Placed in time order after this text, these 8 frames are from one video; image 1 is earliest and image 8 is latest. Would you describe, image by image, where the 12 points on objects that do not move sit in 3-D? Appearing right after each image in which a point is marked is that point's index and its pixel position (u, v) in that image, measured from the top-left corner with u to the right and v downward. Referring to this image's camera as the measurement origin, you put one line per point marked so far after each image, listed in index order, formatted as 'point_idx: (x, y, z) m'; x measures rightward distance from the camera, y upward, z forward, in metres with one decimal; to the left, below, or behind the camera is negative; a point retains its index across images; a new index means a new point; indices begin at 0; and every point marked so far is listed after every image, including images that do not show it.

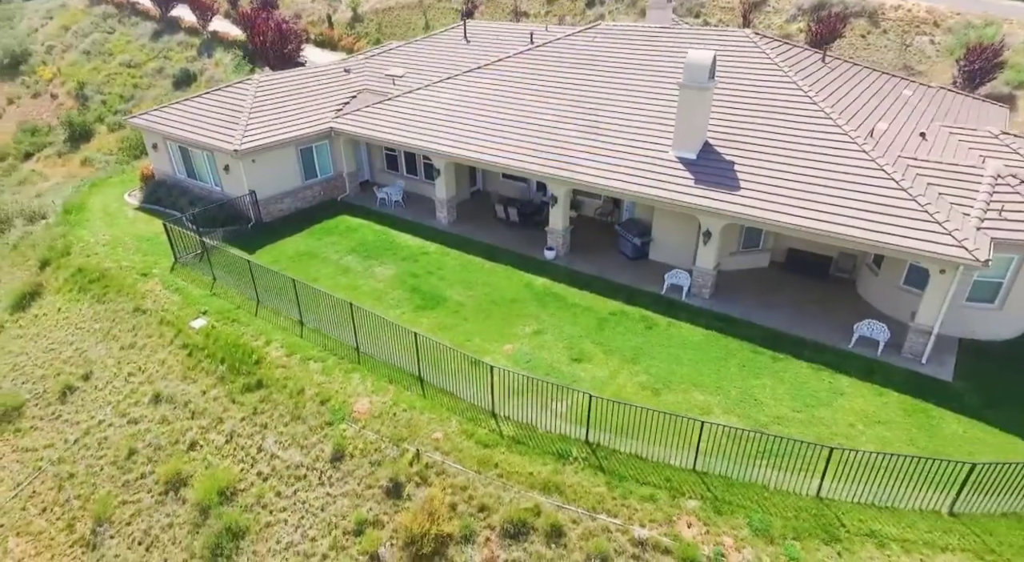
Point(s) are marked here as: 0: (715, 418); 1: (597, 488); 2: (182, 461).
0: (+4.7, -3.1, +13.4) m
1: (+1.7, -4.1, +11.8) m
2: (-7.4, -4.1, +13.7) m
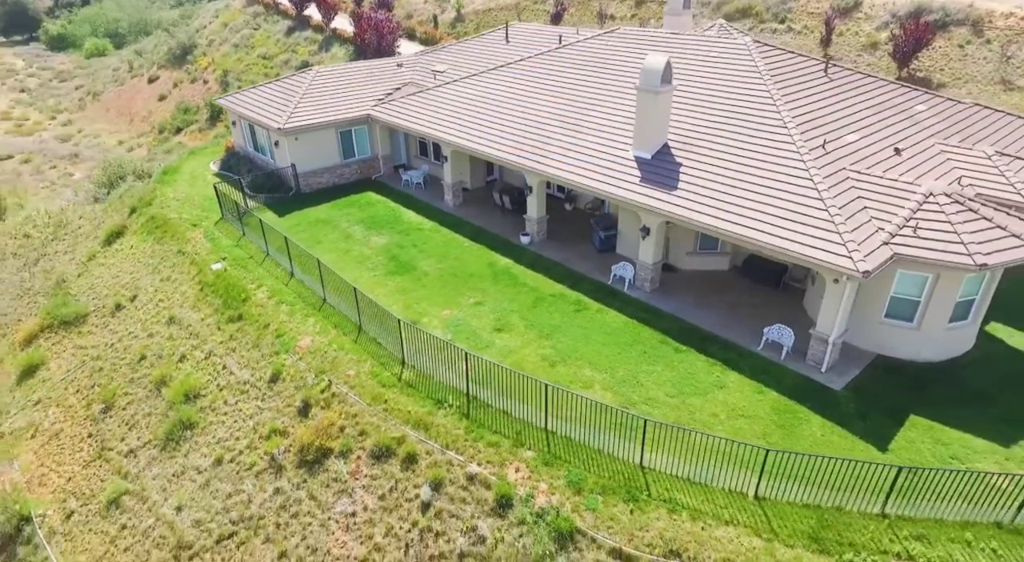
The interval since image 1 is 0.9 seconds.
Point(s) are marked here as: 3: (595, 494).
0: (+2.0, -2.7, +14.6) m
1: (-1.2, -3.4, +13.7) m
2: (-9.8, -2.5, +17.3) m
3: (+1.7, -4.3, +12.0) m
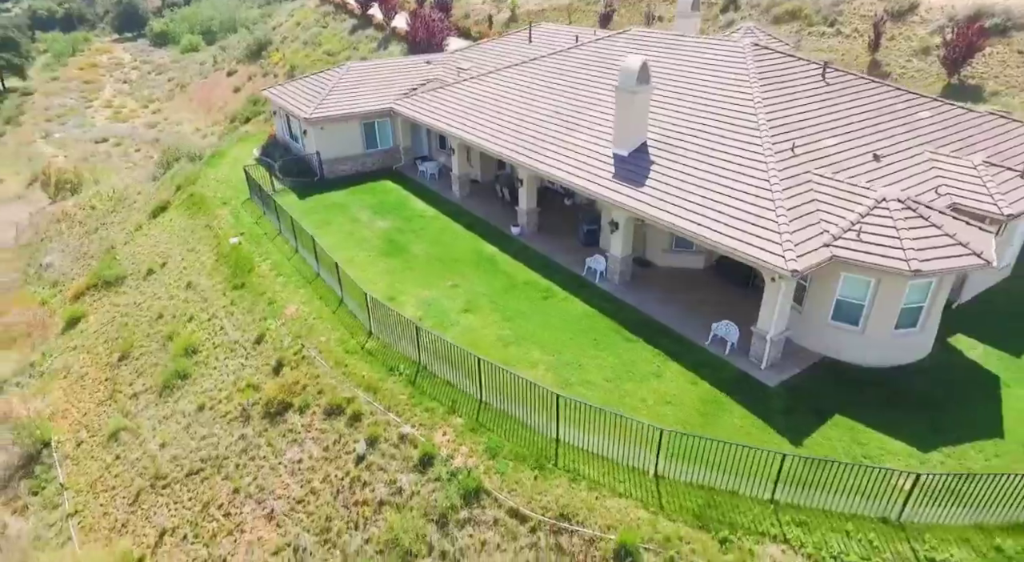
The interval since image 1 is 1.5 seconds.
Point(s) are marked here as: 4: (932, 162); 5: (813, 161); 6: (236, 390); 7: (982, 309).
0: (+0.6, -2.3, +15.5) m
1: (-2.8, -2.8, +14.9) m
2: (-10.8, -1.4, +19.6) m
3: (-0.1, -3.9, +12.9) m
4: (+12.5, +3.4, +18.0) m
5: (+8.5, +3.4, +16.9) m
6: (-7.5, -3.0, +16.5) m
7: (+13.7, -0.9, +17.6) m
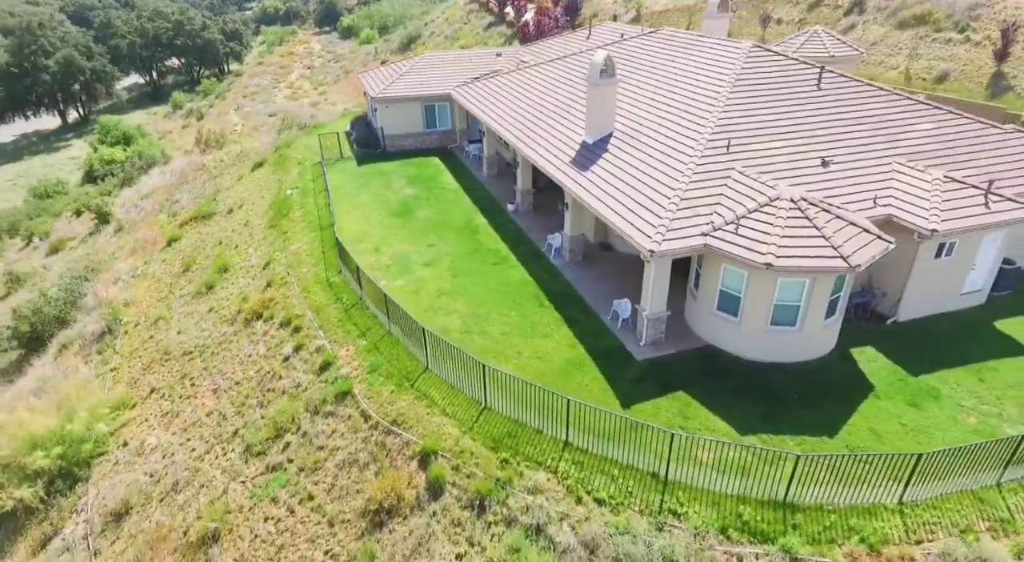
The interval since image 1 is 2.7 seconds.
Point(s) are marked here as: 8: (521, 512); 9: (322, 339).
0: (-1.9, -1.1, +18.0) m
1: (-5.4, -1.1, +18.3) m
2: (-11.7, +1.2, +24.7) m
3: (-3.5, -2.5, +15.7) m
4: (+10.8, +3.0, +17.3) m
5: (+6.7, +3.5, +17.3) m
6: (-9.6, -0.7, +20.9) m
7: (+11.3, -1.4, +16.6) m
8: (+0.5, -4.5, +11.6) m
9: (-5.5, -1.7, +17.4) m
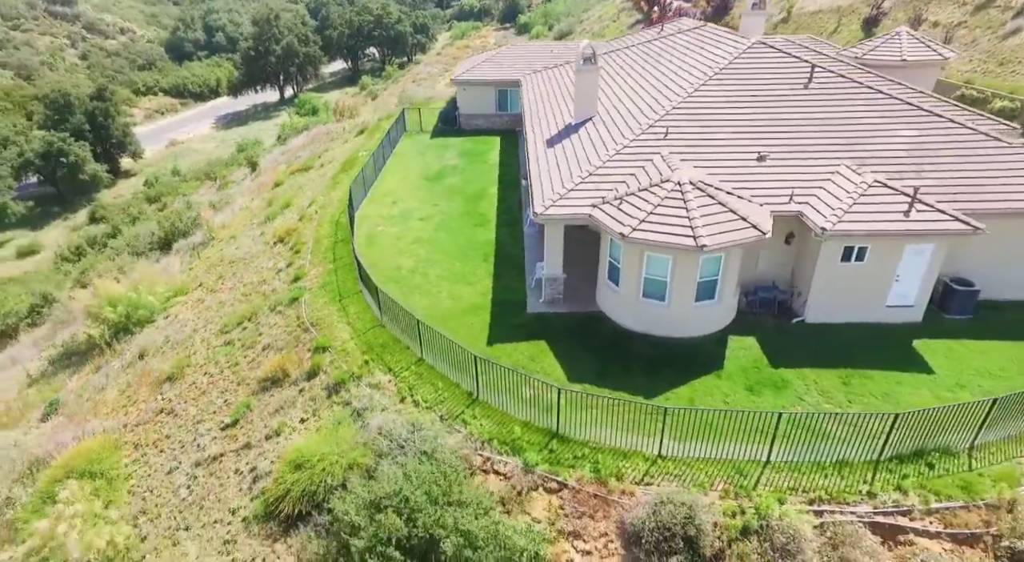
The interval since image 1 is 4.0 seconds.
0: (-3.8, +0.8, +21.2) m
1: (-7.0, +1.2, +22.5) m
2: (-10.9, +4.3, +30.4) m
3: (-6.1, -0.3, +19.5) m
4: (+8.8, +3.0, +16.9) m
5: (+4.9, +4.1, +18.0) m
6: (-10.2, +2.2, +26.2) m
7: (+8.4, -1.4, +16.3) m
8: (-3.7, -2.8, +14.5) m
9: (-7.4, +0.7, +21.7) m
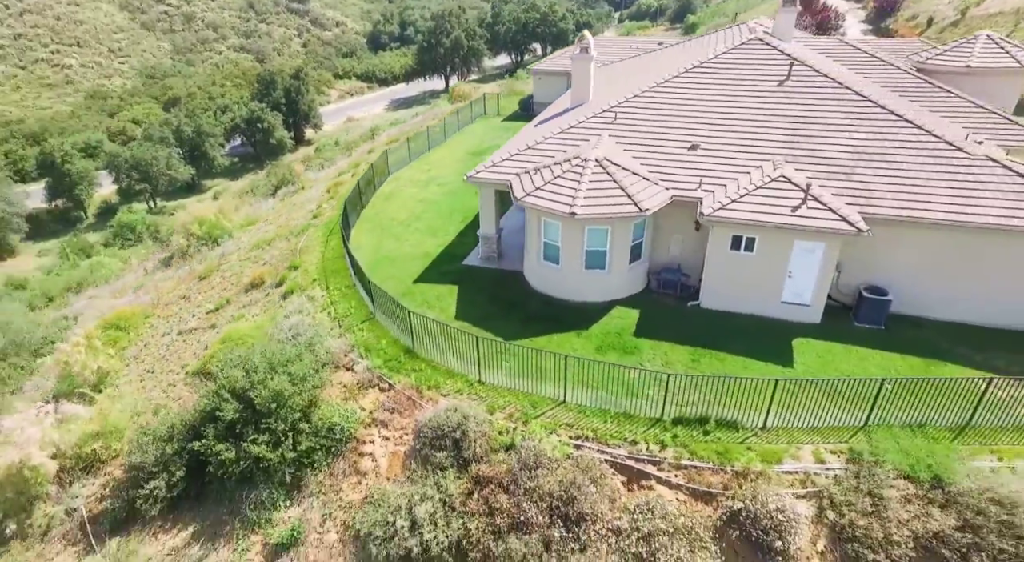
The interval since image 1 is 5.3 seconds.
0: (-4.5, +2.8, +24.7) m
1: (-7.1, +3.7, +26.8) m
2: (-8.3, +7.1, +35.4) m
3: (-7.3, +2.1, +23.7) m
4: (+6.6, +3.3, +17.2) m
5: (+3.4, +4.9, +19.3) m
6: (-9.1, +5.0, +31.2) m
7: (+5.5, -1.0, +16.8) m
8: (-6.7, -0.7, +18.3) m
9: (-7.8, +3.2, +26.1) m
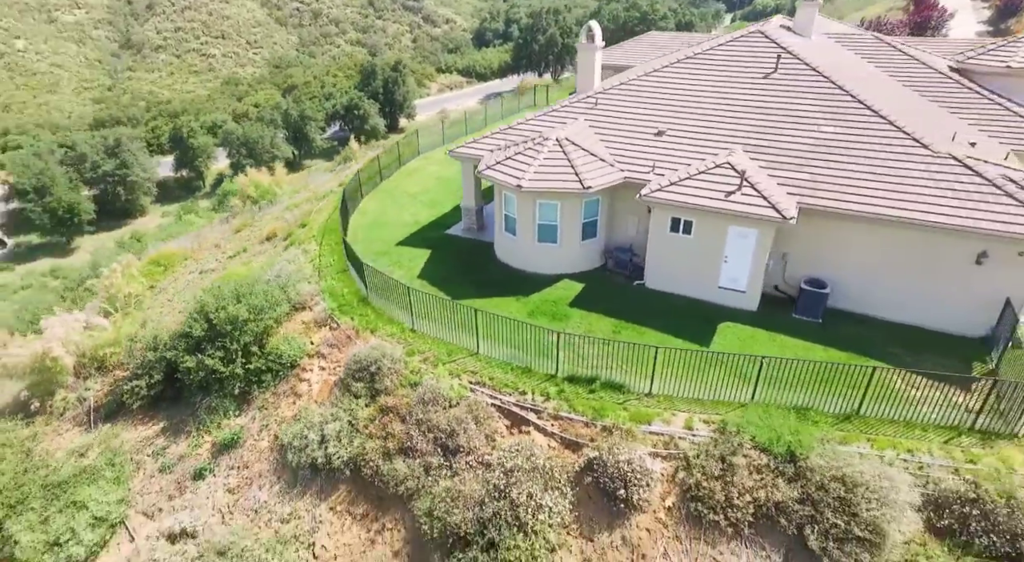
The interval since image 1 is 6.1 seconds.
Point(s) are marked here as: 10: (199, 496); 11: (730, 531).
0: (-4.2, +4.1, +26.8) m
1: (-6.4, +5.2, +29.2) m
2: (-5.9, +8.7, +37.9) m
3: (-7.2, +3.7, +26.2) m
4: (+5.5, +3.8, +17.6) m
5: (+2.8, +5.6, +20.1) m
6: (-7.5, +6.7, +33.9) m
7: (+3.9, -0.4, +17.4) m
8: (-7.8, +0.9, +20.9) m
9: (-7.2, +4.8, +28.7) m
10: (-7.7, -5.3, +14.8) m
11: (+4.3, -4.9, +11.7) m
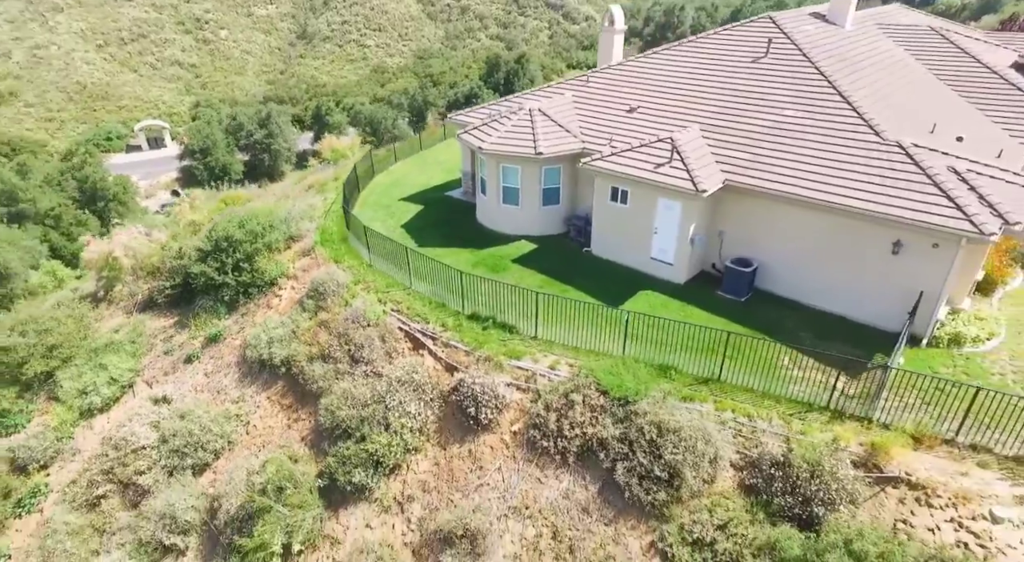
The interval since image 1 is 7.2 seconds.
0: (-3.0, +5.9, +29.2) m
1: (-4.5, +7.3, +32.1) m
2: (-1.7, +10.5, +40.4) m
3: (-6.1, +5.8, +29.3) m
4: (+4.5, +4.6, +18.1) m
5: (+2.6, +6.7, +21.2) m
6: (-4.3, +8.8, +36.8) m
7: (+2.4, +0.6, +18.3) m
8: (-8.1, +3.2, +24.3) m
9: (-5.4, +7.0, +31.7) m
10: (-10.0, -2.8, +18.3) m
11: (+1.0, -3.8, +12.7) m
